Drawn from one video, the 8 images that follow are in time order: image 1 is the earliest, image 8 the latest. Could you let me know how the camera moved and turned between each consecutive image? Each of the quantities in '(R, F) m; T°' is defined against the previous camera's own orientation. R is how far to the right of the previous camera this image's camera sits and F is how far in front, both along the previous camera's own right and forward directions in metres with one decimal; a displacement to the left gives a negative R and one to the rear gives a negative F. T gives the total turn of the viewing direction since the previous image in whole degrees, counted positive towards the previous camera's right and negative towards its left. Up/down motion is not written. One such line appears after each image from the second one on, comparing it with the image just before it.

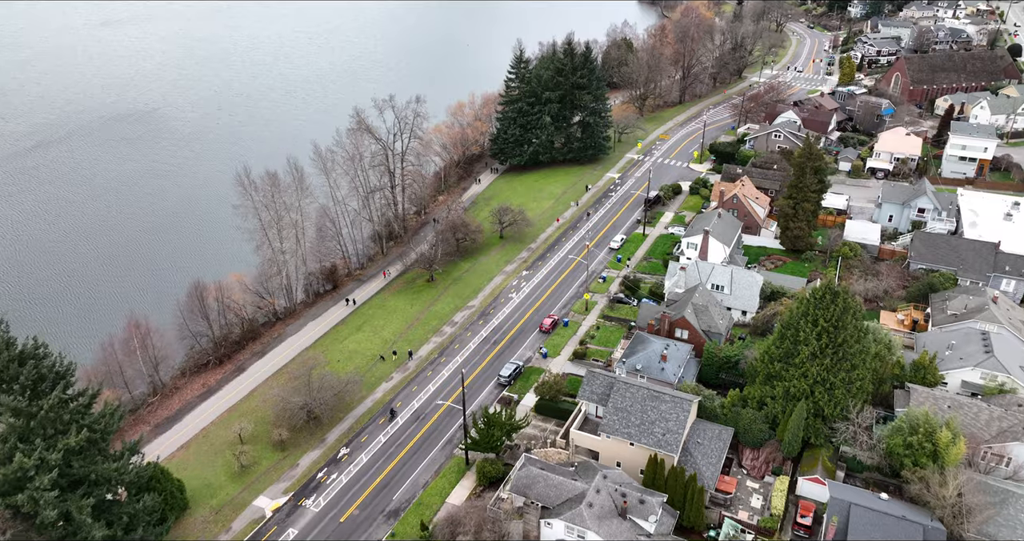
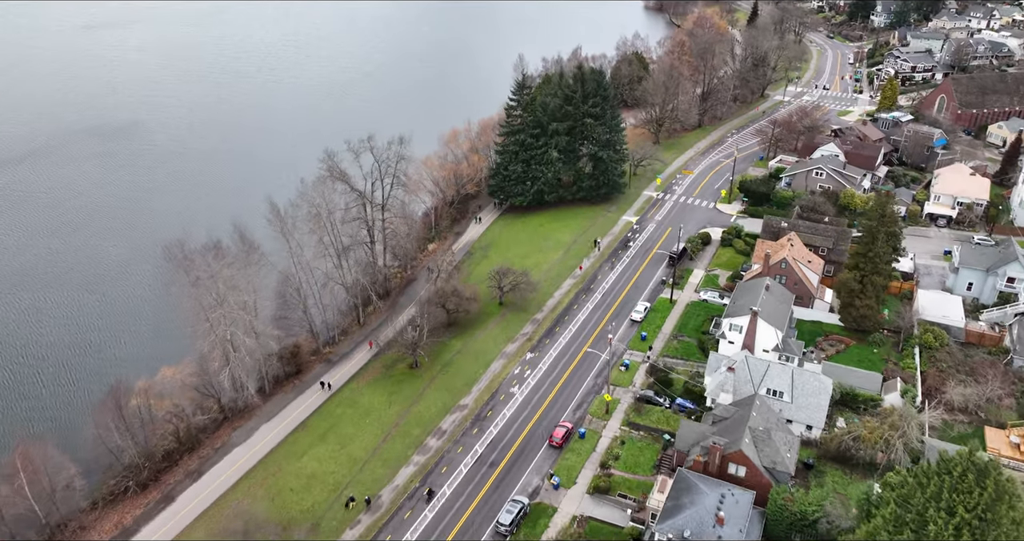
(-0.2, +12.3) m; 0°
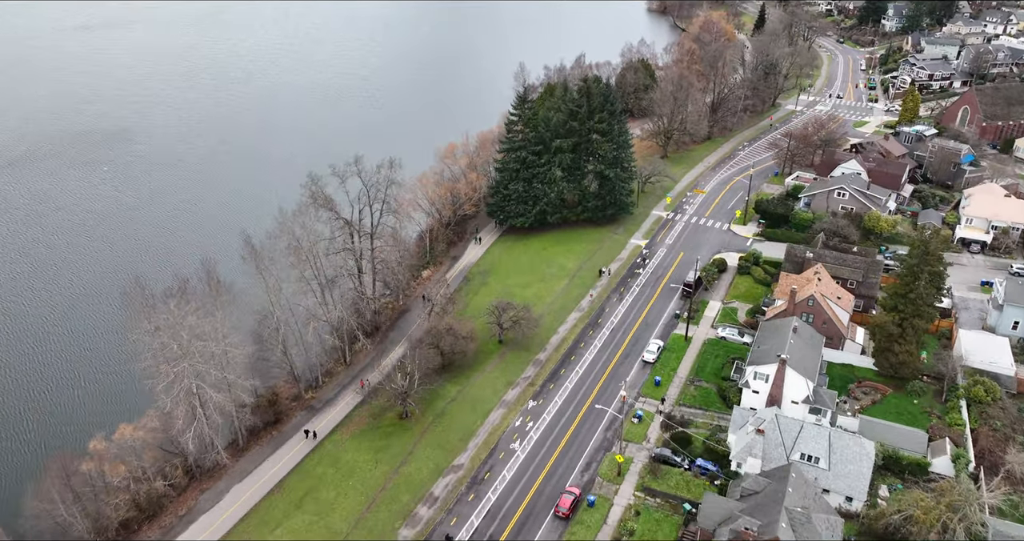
(0.0, +5.3) m; 0°
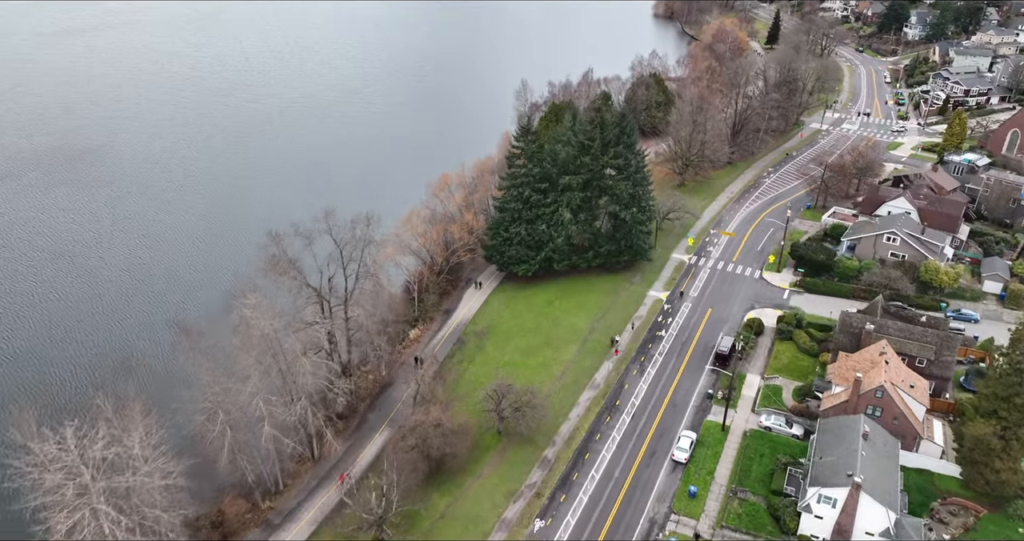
(-0.1, +9.8) m; 0°
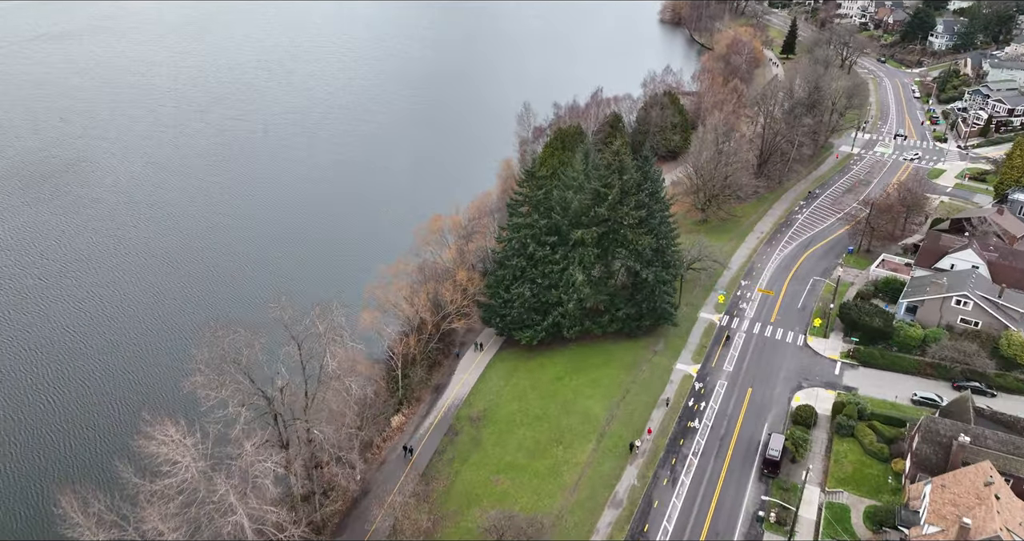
(-0.1, +10.1) m; 0°
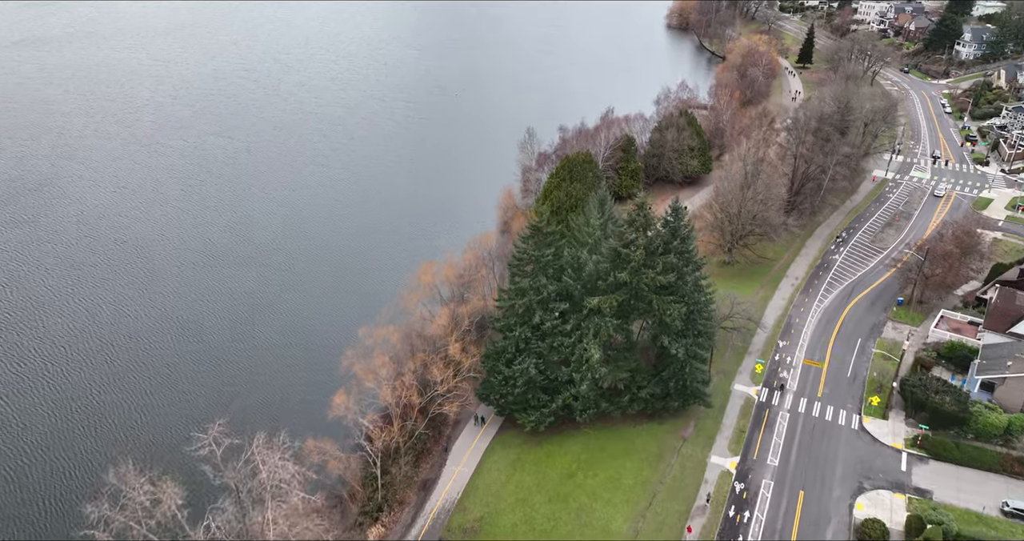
(-0.1, +9.1) m; 0°
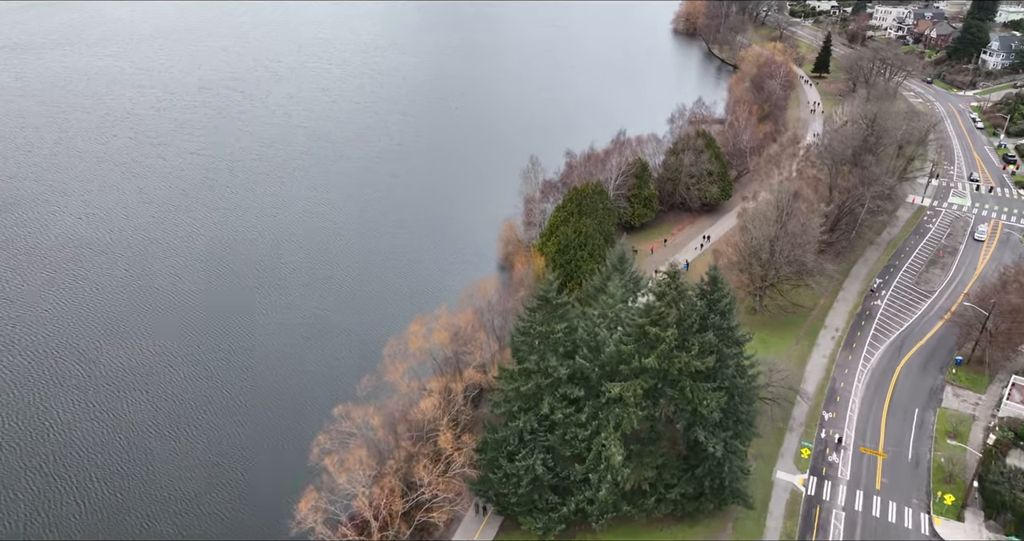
(-0.2, +8.1) m; 0°
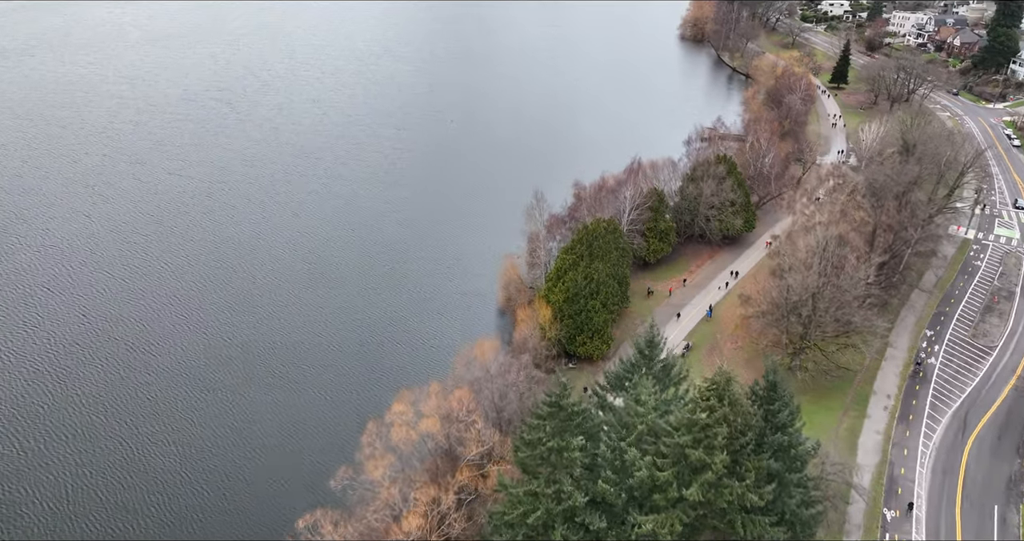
(-0.2, +8.1) m; 0°
